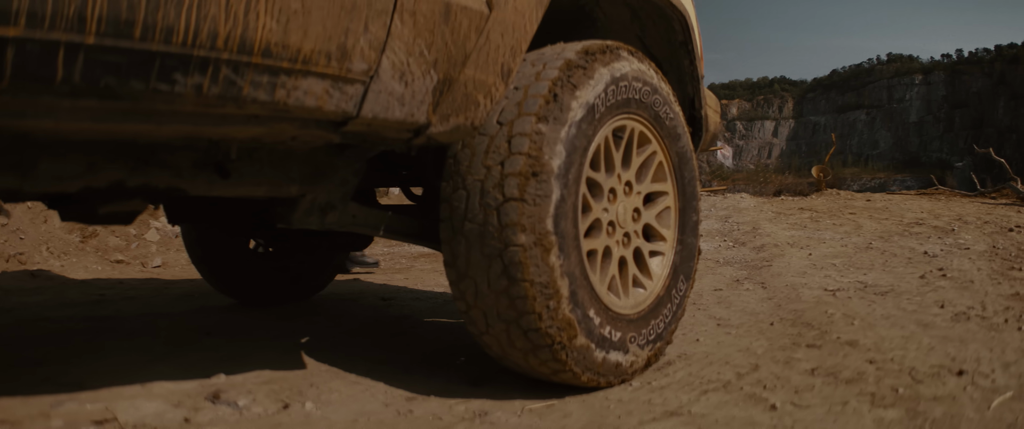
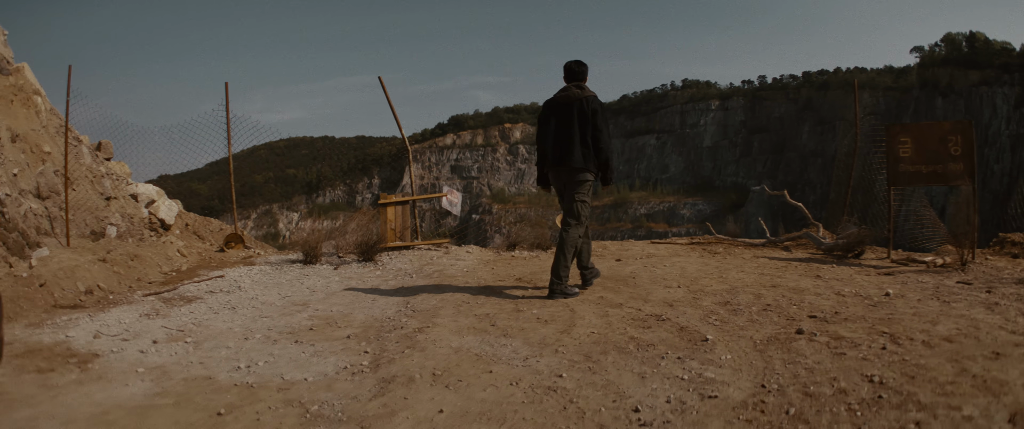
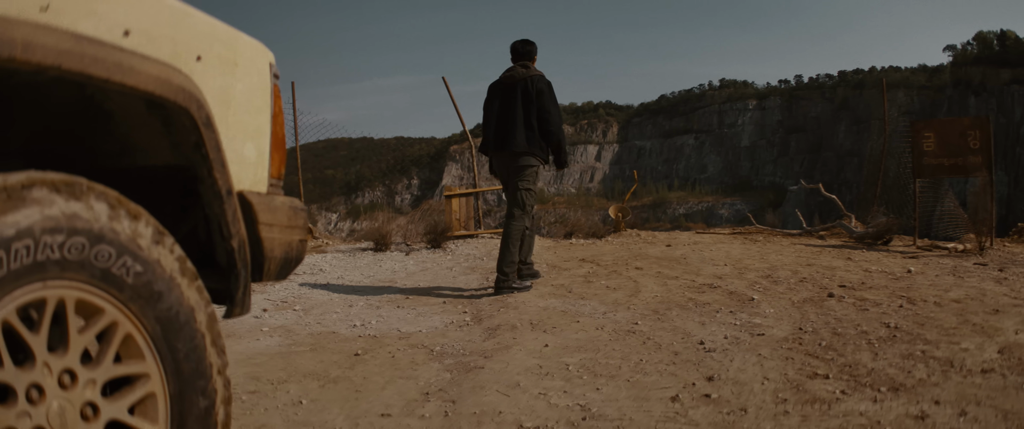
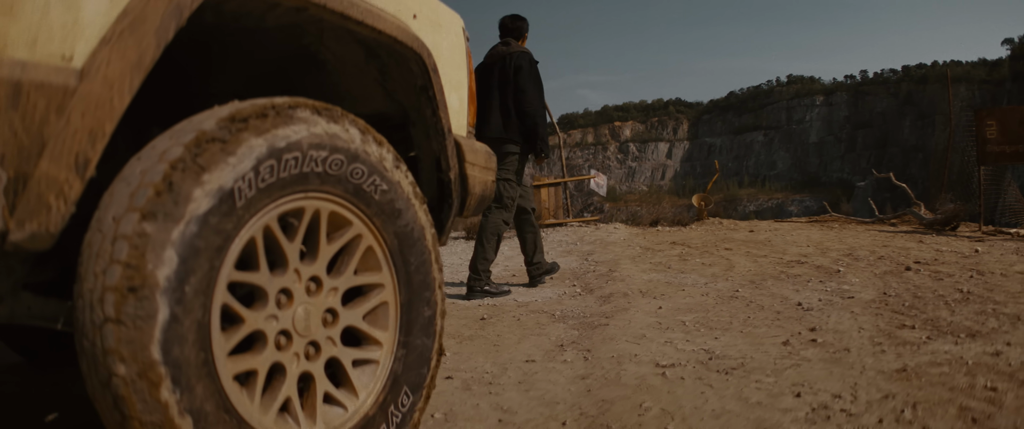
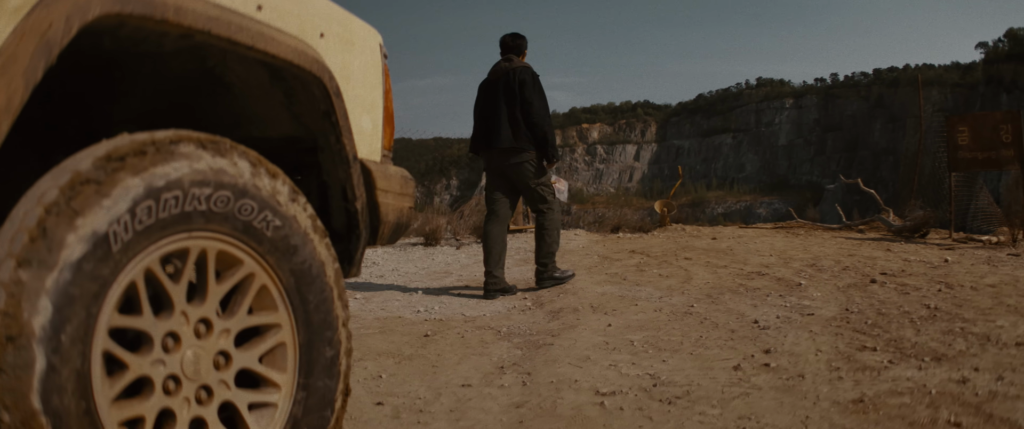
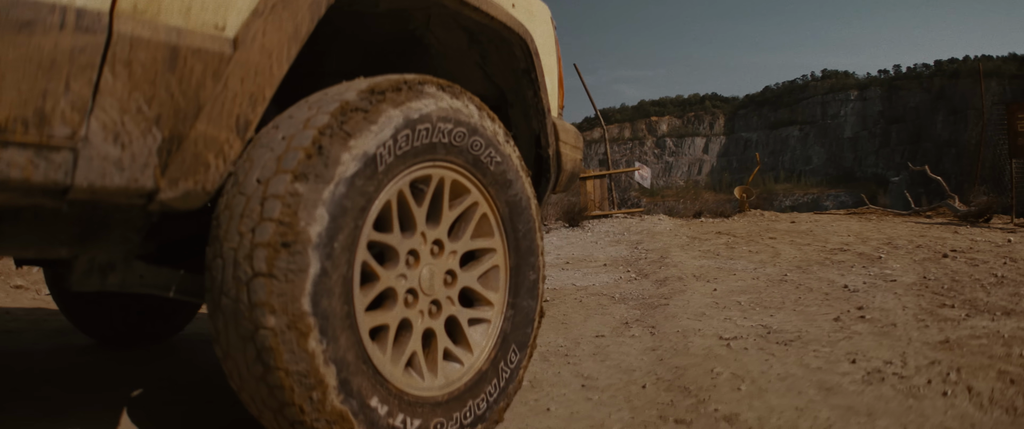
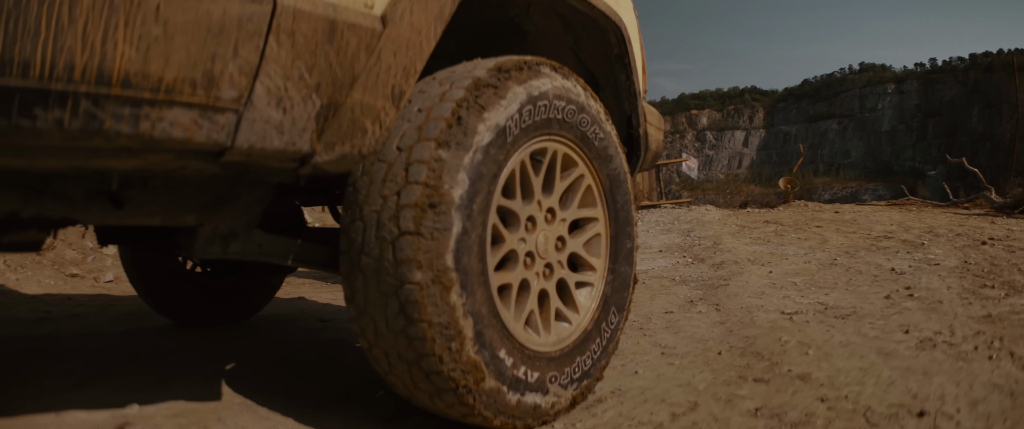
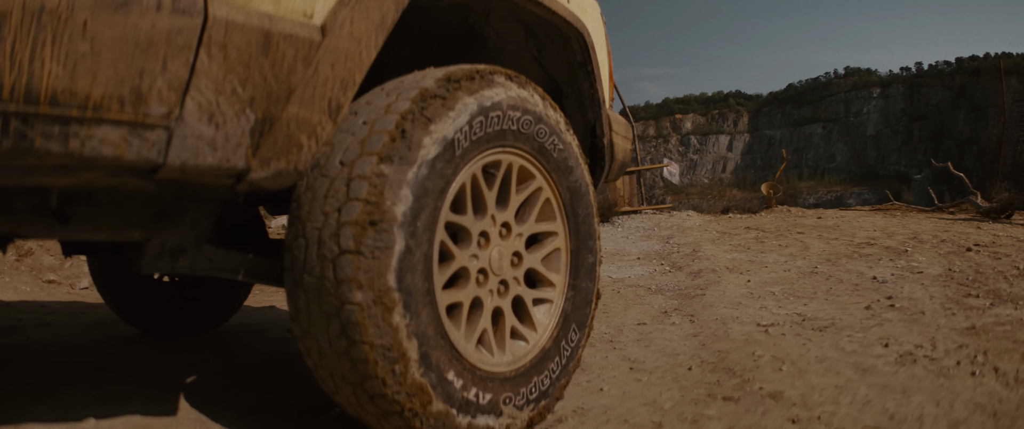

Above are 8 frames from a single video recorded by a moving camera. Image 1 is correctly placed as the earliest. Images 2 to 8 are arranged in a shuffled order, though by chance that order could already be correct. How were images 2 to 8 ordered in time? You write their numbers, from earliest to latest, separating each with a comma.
7, 8, 6, 4, 5, 3, 2
